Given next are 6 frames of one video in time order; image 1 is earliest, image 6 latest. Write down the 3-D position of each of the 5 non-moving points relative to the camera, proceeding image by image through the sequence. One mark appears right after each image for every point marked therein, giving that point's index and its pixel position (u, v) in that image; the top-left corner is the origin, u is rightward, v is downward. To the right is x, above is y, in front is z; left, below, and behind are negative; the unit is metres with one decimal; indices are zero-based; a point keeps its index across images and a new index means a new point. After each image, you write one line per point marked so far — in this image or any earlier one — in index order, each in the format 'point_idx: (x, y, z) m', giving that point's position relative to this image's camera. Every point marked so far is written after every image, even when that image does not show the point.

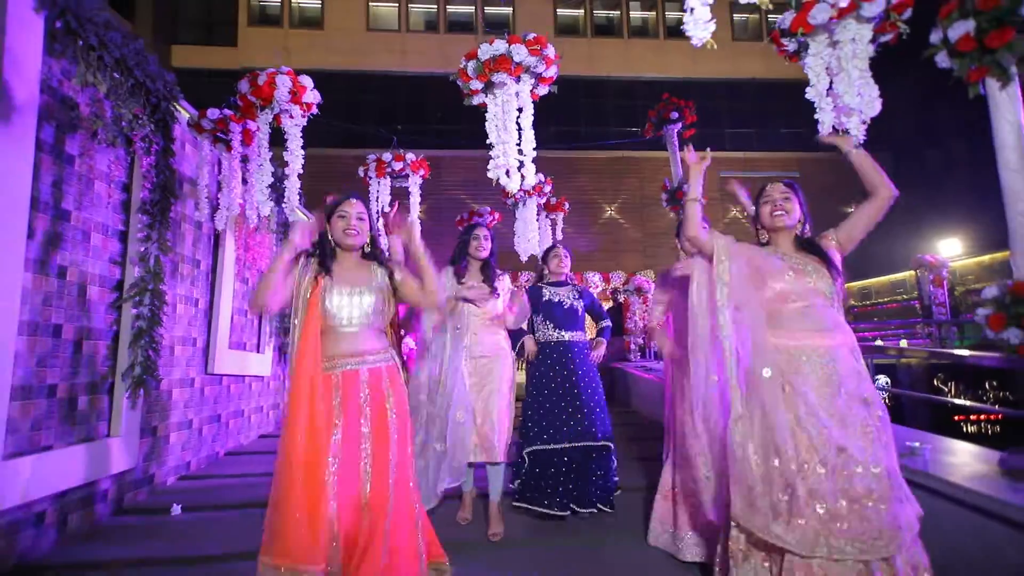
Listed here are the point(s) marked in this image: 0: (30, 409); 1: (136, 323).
0: (-2.4, -0.6, +2.9) m
1: (-2.4, -0.2, +3.6) m
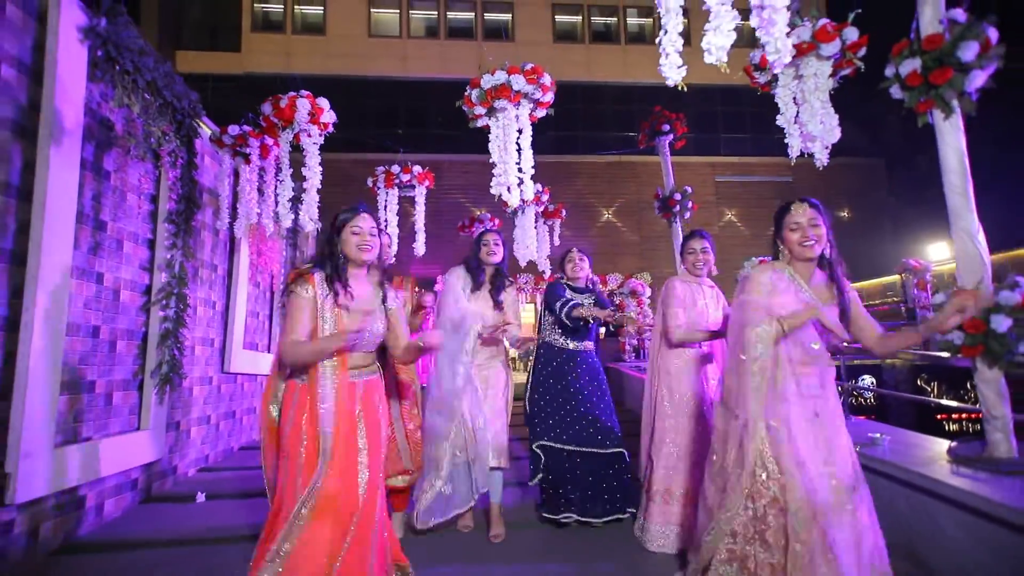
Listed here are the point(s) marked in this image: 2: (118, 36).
0: (-2.5, -0.7, +3.2) m
1: (-2.5, -0.2, +3.9) m
2: (-2.4, +1.5, +3.4) m
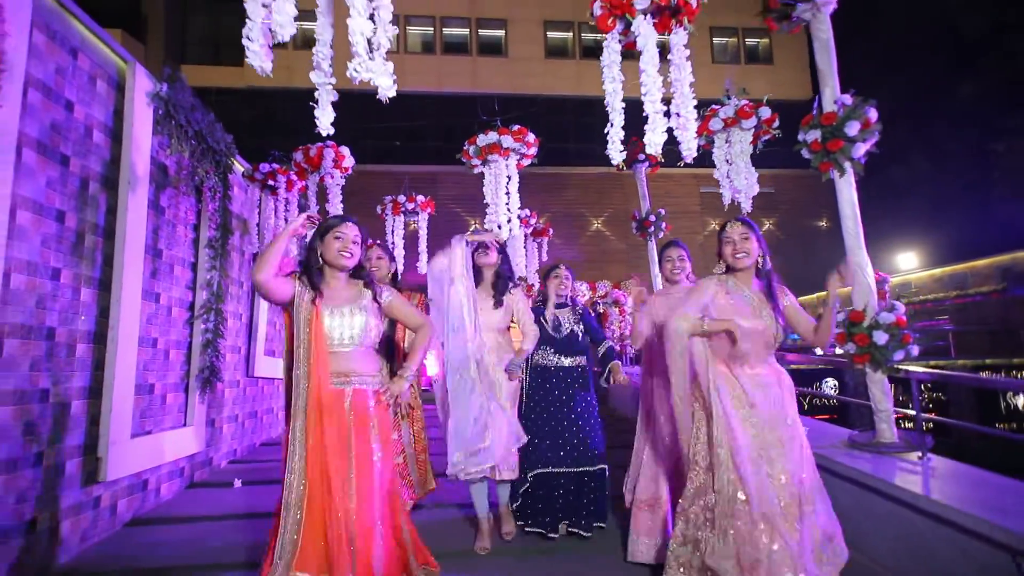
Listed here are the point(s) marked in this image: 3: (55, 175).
0: (-2.6, -0.8, +3.9) m
1: (-2.5, -0.4, +4.6) m
2: (-2.5, +1.4, +4.1) m
3: (-2.5, +0.6, +3.0) m
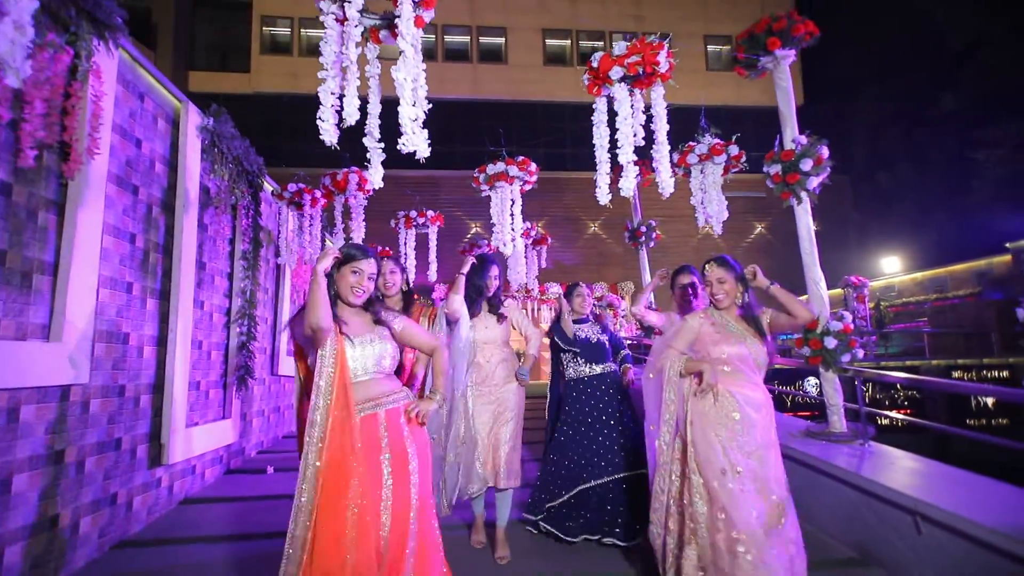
0: (-2.5, -0.9, +4.4) m
1: (-2.5, -0.4, +5.2) m
2: (-2.4, +1.3, +4.6) m
3: (-2.5, +0.5, +3.6) m
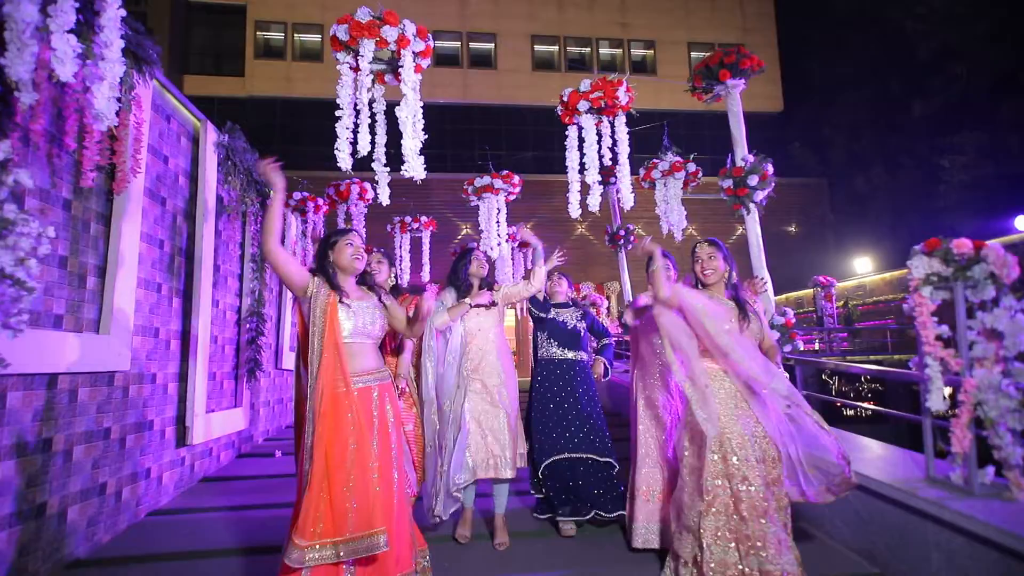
0: (-2.7, -0.9, +4.9) m
1: (-2.7, -0.4, +5.6) m
2: (-2.6, +1.3, +5.1) m
3: (-2.6, +0.5, +4.1) m
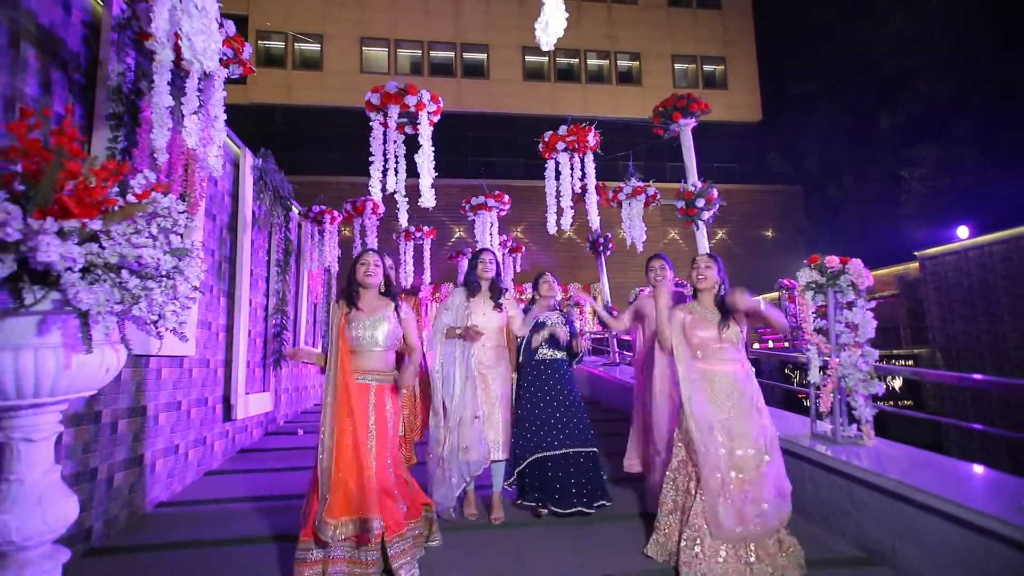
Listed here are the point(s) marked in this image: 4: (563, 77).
0: (-2.8, -0.9, +5.7) m
1: (-2.8, -0.5, +6.5) m
2: (-2.7, +1.3, +5.9) m
3: (-2.7, +0.5, +4.9) m
4: (+1.6, +6.6, +17.7) m
